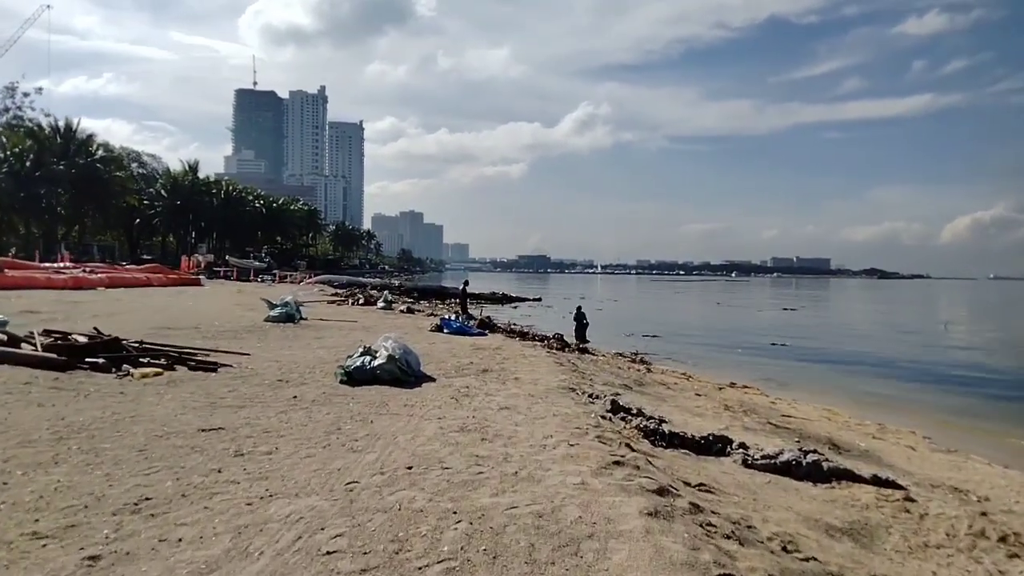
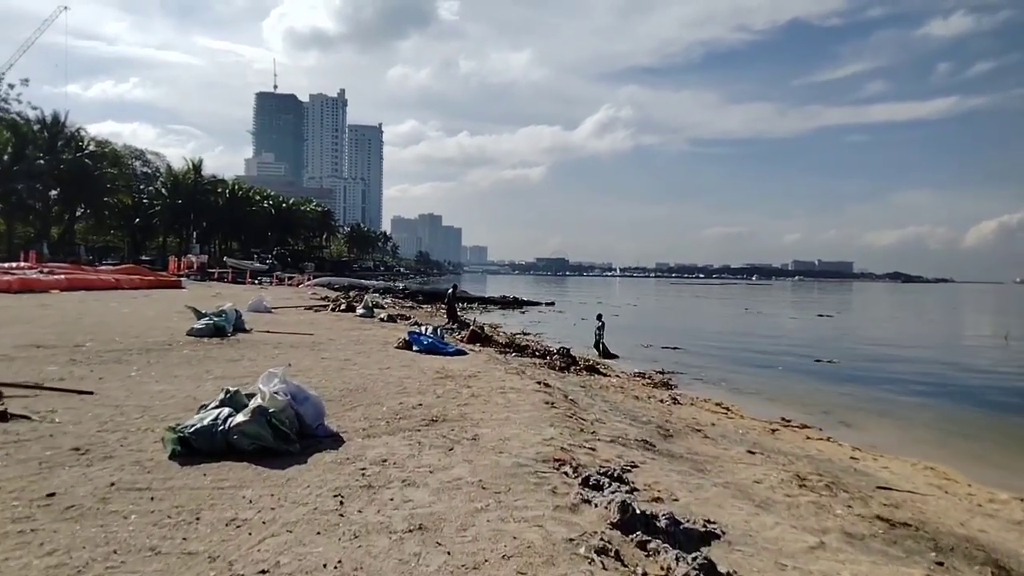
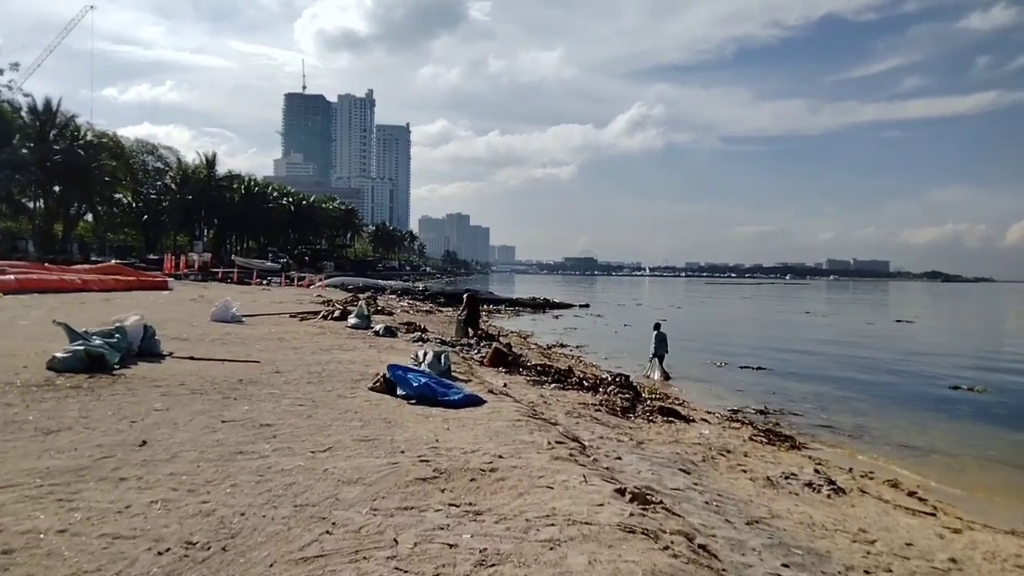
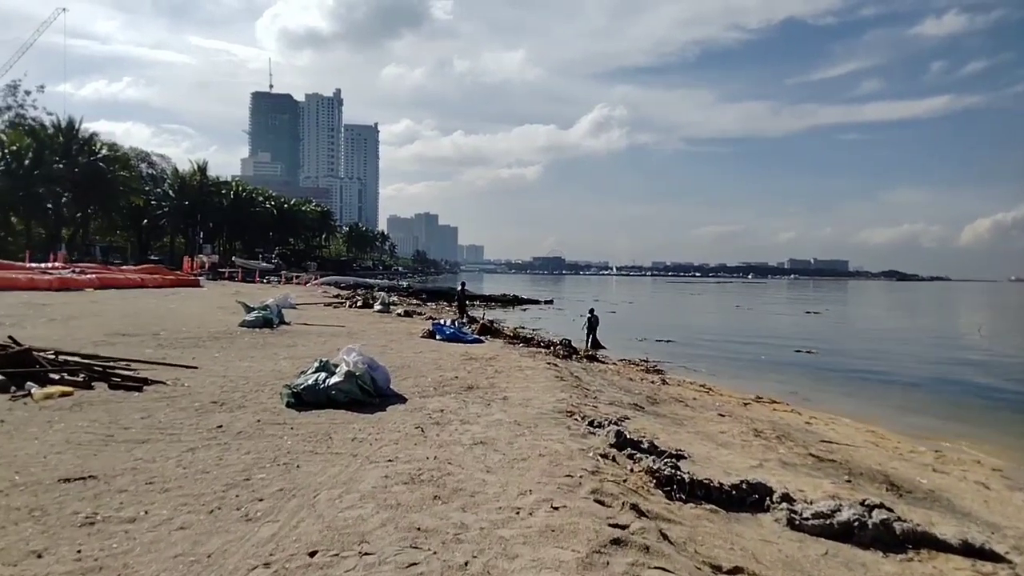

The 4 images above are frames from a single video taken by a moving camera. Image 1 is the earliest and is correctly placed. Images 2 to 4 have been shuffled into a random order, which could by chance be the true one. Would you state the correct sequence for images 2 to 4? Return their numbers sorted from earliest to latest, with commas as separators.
4, 2, 3
